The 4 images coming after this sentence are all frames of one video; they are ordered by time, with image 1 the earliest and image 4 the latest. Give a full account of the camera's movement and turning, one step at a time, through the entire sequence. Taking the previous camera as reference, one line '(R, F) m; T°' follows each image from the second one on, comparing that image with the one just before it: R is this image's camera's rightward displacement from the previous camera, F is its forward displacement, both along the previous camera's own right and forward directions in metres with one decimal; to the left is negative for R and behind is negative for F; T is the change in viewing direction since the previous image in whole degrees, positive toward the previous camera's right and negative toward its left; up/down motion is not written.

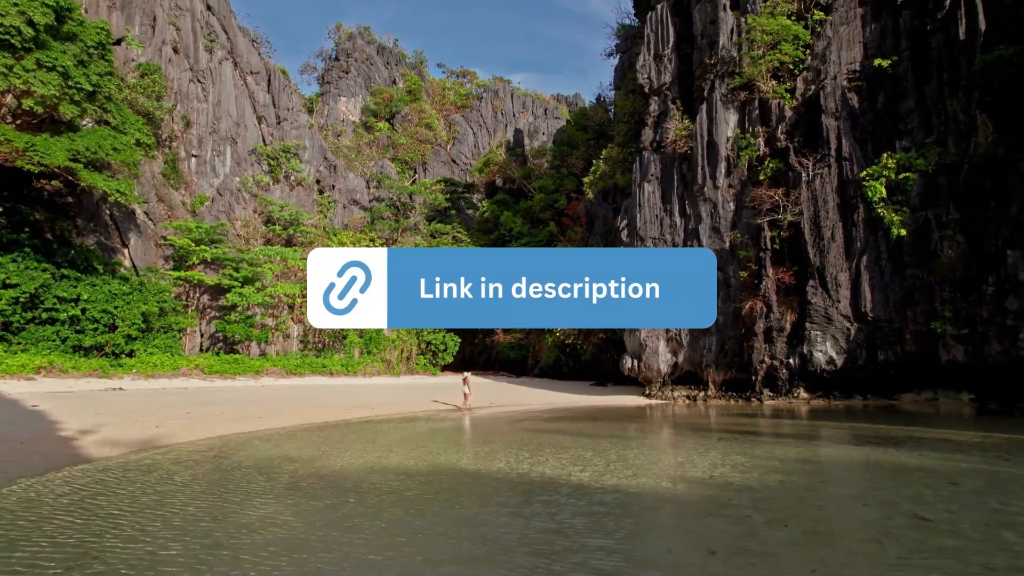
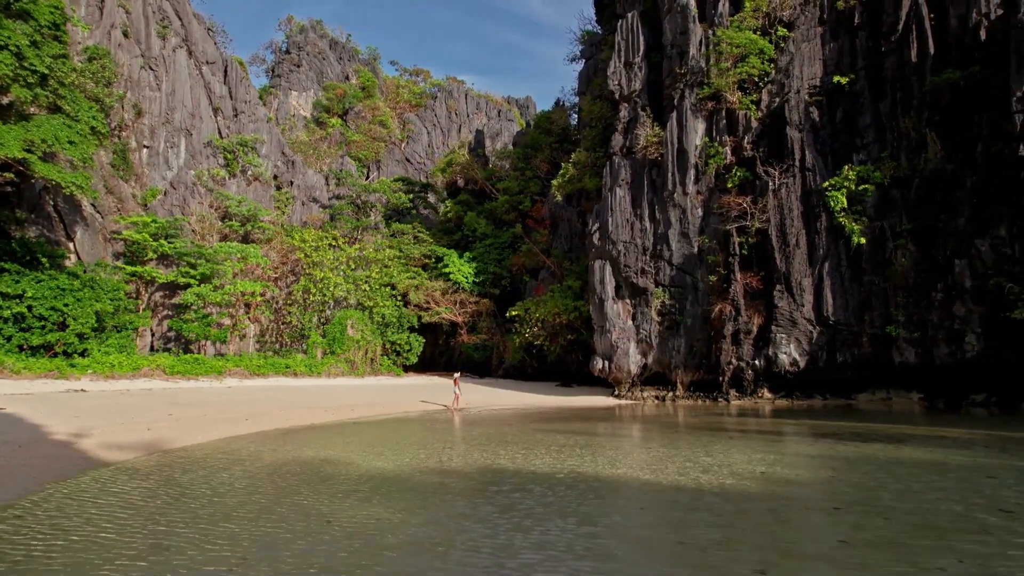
(-0.9, 0.0) m; +5°
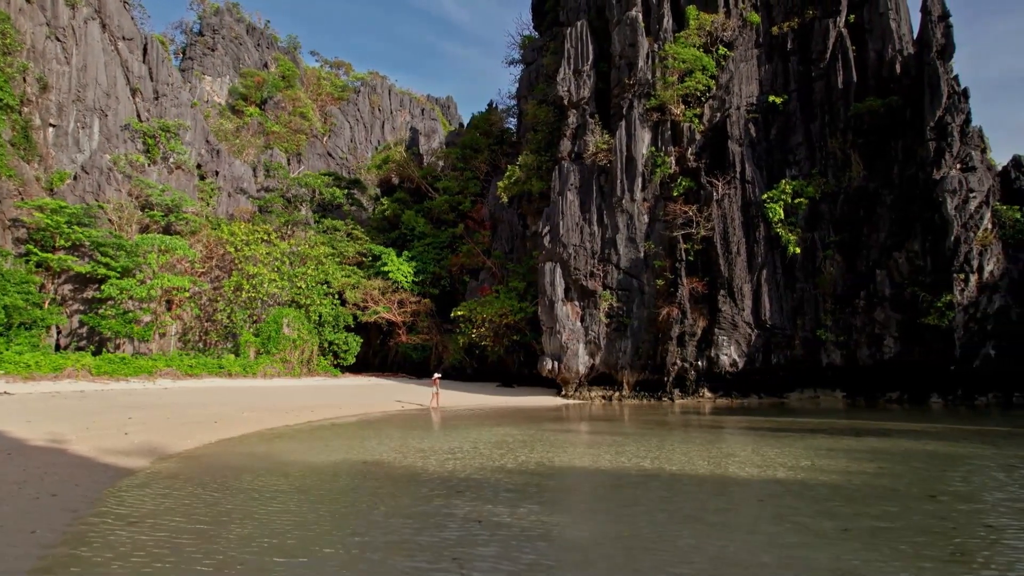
(-1.3, +0.1) m; +8°
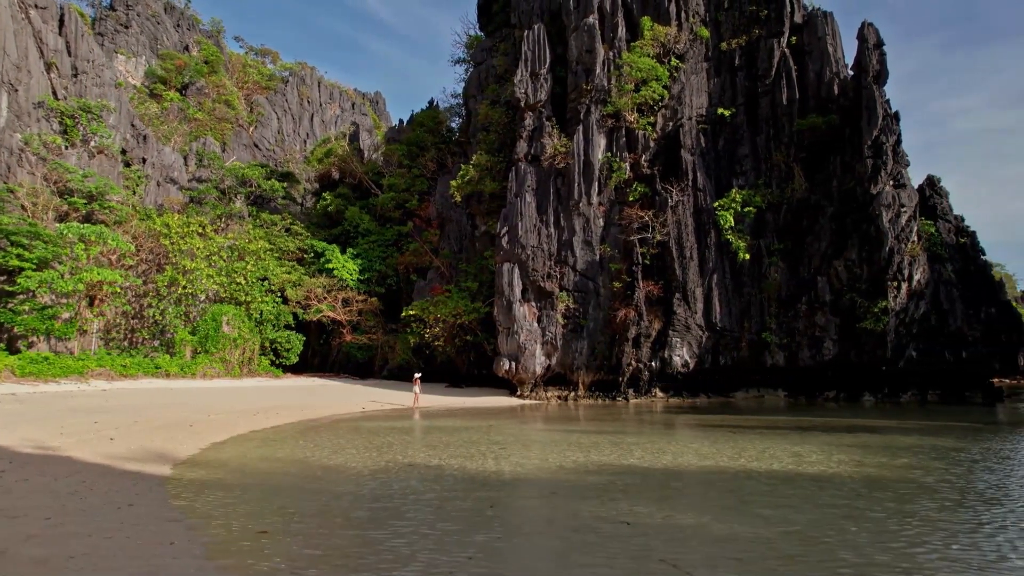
(-1.2, +0.1) m; +7°
